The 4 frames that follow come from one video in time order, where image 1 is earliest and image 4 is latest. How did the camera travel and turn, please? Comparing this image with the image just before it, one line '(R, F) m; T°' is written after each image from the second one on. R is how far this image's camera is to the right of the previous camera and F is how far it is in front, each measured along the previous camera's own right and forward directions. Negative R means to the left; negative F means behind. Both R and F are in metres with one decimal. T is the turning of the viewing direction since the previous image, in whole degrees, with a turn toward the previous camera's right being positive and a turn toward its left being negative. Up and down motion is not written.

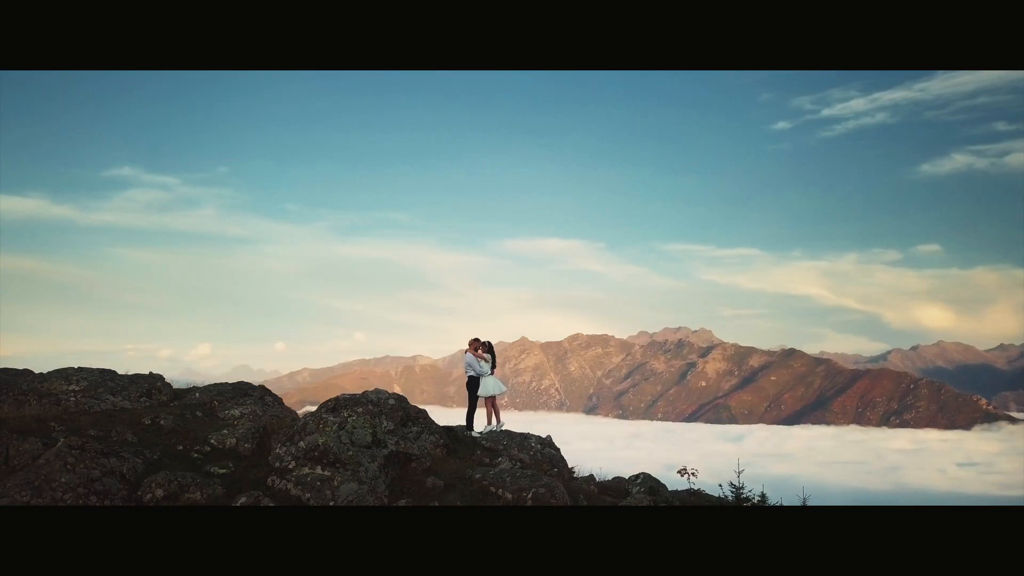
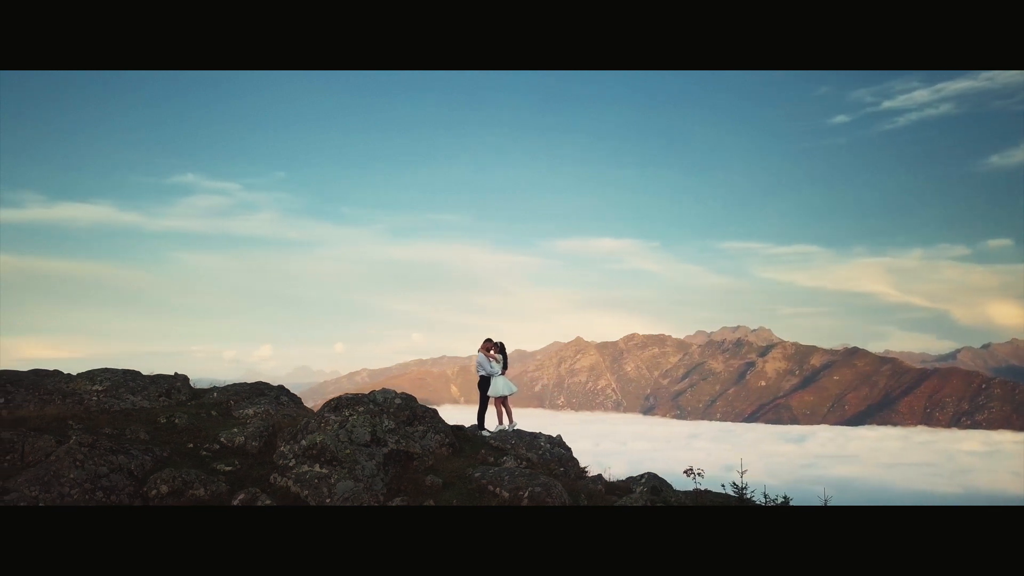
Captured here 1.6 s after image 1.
(+1.1, 0.0) m; -3°
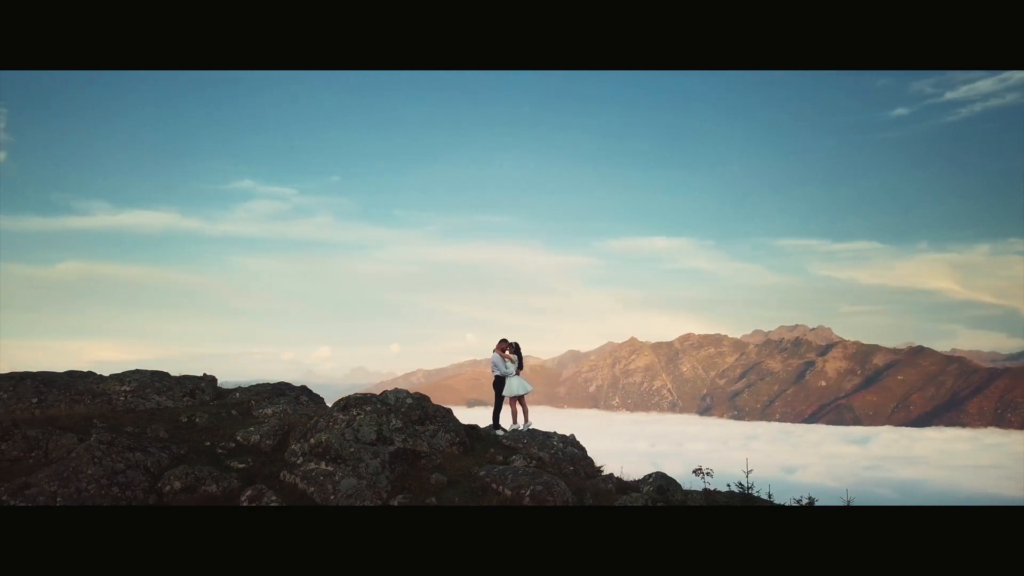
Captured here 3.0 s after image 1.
(+1.0, -0.1) m; -3°
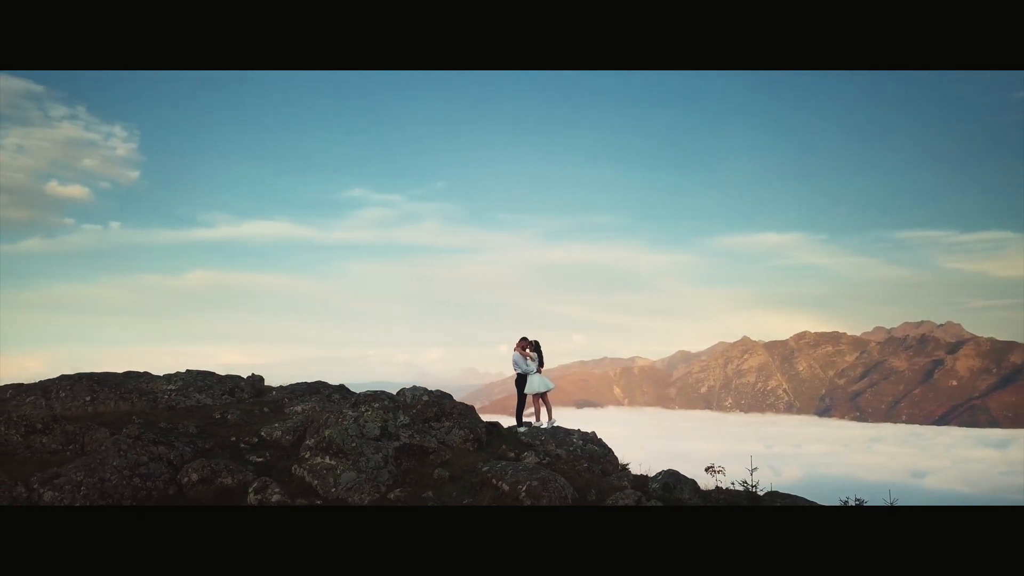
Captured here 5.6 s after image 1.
(+2.0, -0.1) m; -5°
